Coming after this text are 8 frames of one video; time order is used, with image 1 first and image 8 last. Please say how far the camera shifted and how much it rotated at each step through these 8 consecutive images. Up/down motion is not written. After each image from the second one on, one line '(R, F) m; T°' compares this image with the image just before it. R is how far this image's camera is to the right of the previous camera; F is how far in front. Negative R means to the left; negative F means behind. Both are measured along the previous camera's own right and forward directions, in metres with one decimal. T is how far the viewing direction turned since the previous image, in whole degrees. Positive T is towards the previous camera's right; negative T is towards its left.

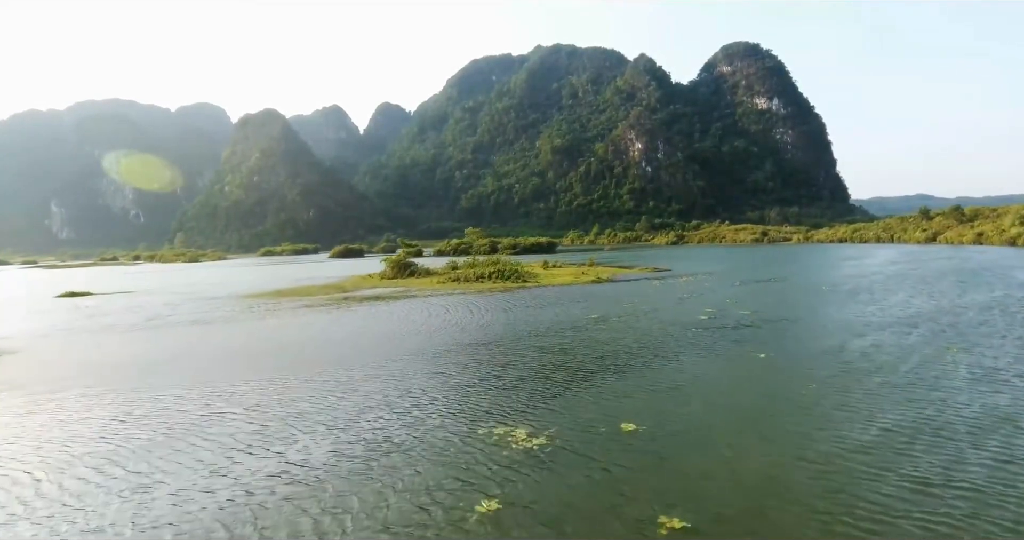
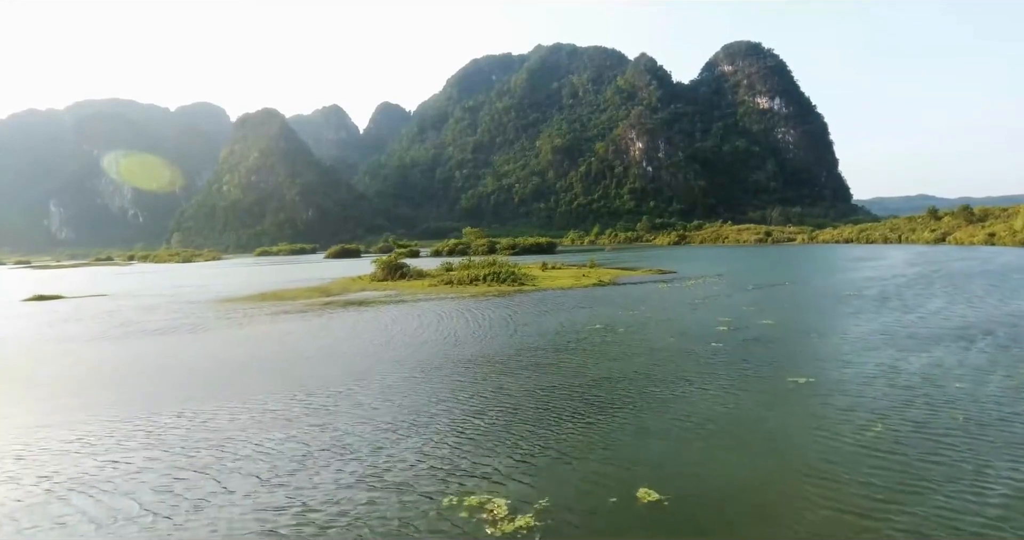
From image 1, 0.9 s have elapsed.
(+0.2, +2.7) m; 0°
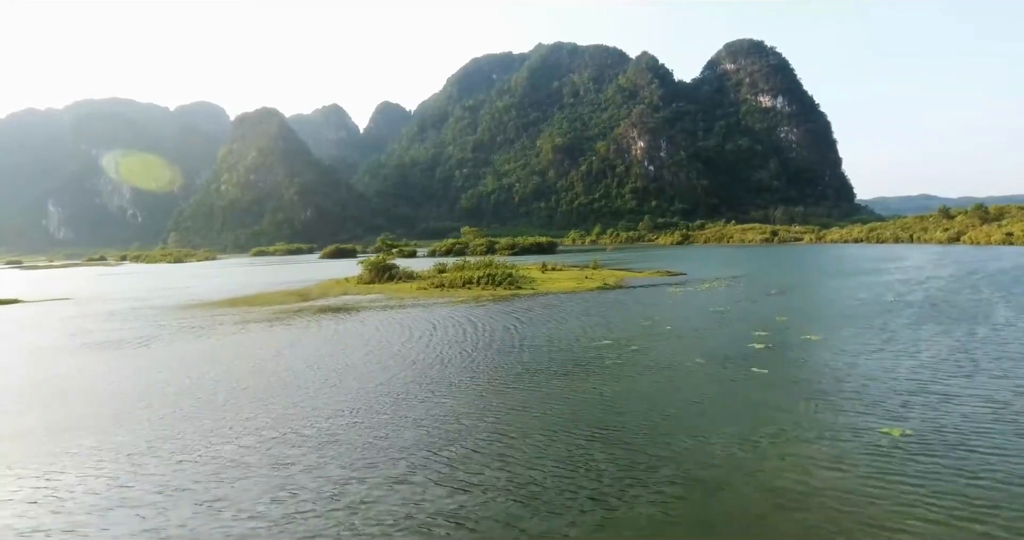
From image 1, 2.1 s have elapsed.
(+0.2, +3.7) m; 0°
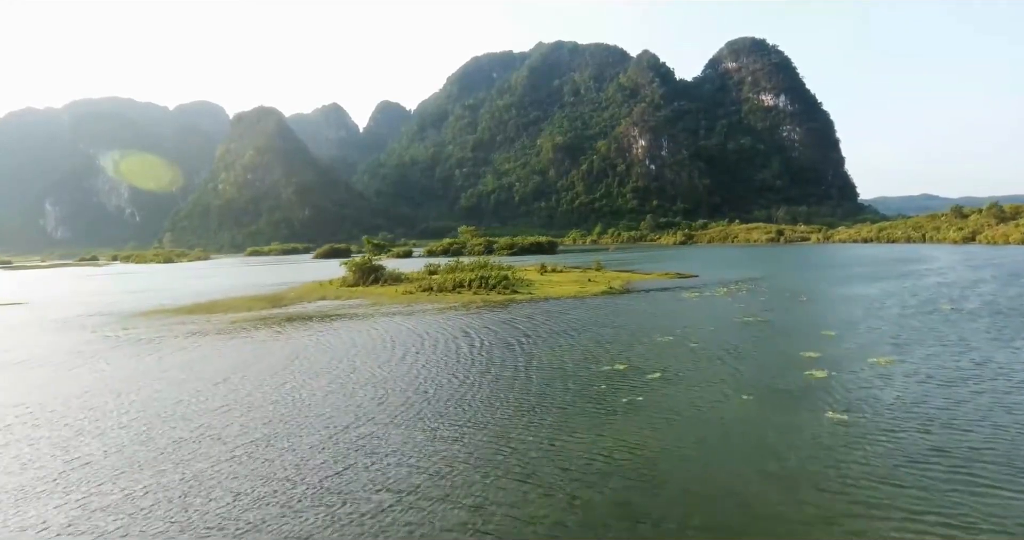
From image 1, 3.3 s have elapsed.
(+0.3, +3.8) m; 0°
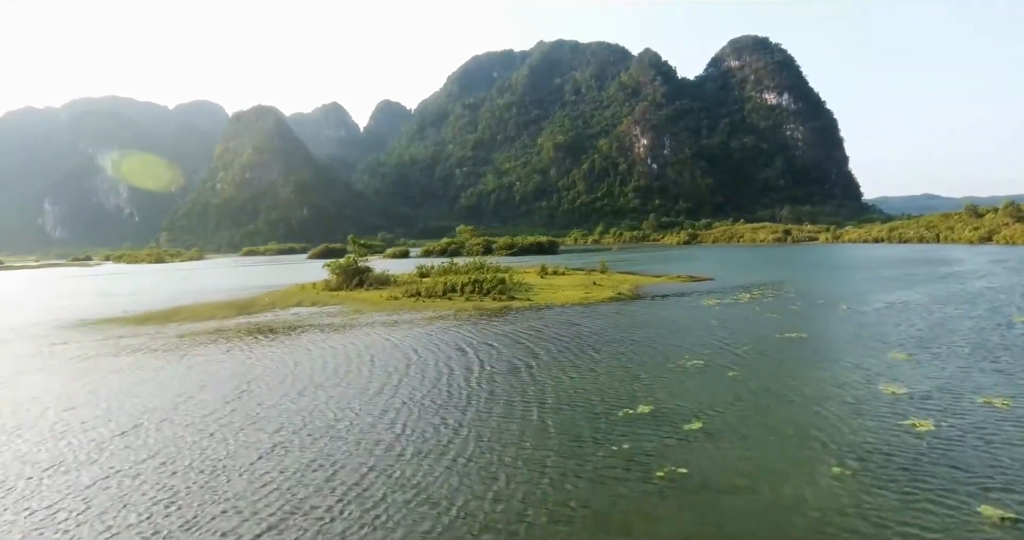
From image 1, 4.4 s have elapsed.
(+0.2, +3.7) m; 0°
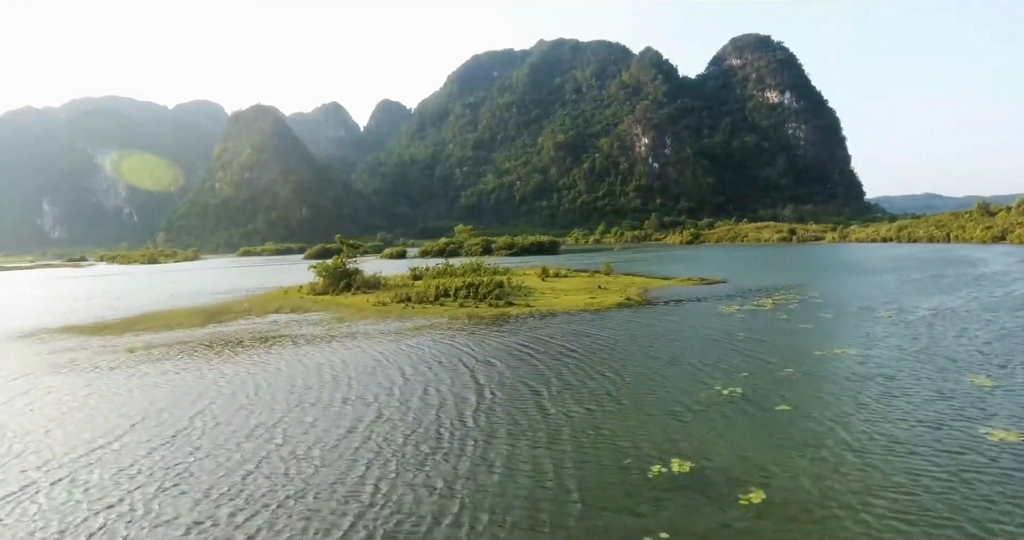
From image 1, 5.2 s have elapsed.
(+0.1, +2.7) m; 0°
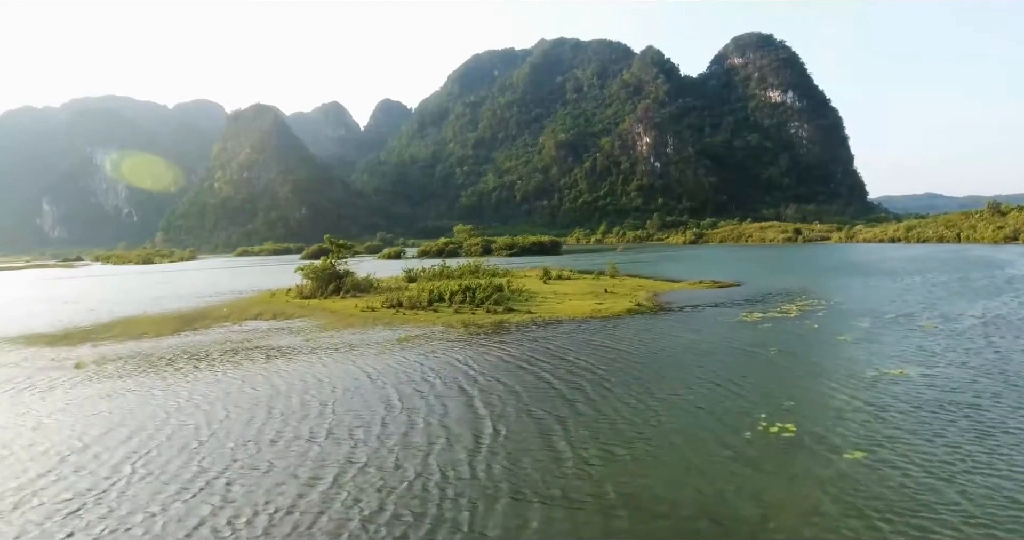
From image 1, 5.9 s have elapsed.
(0.0, +2.3) m; 0°
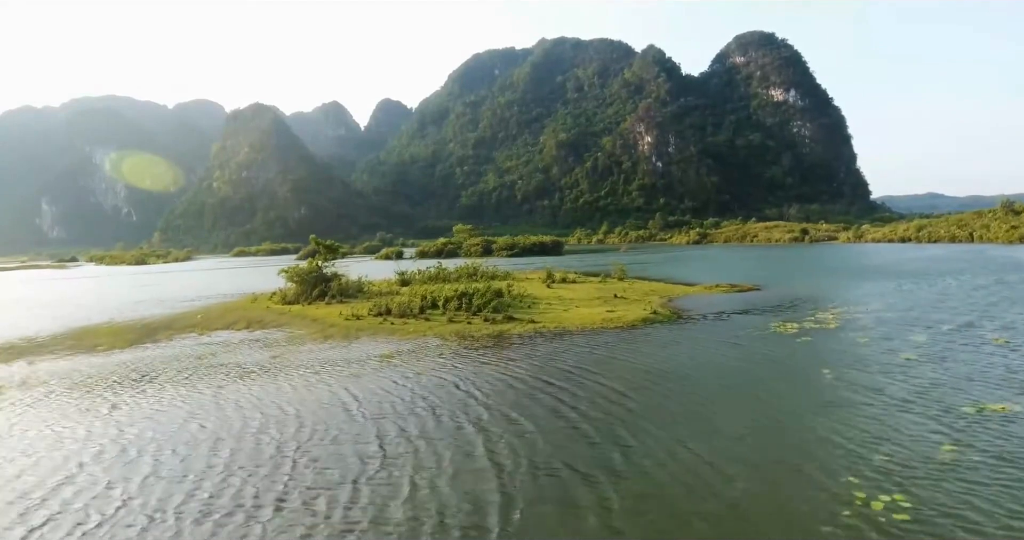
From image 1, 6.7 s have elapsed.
(0.0, +2.8) m; 0°
